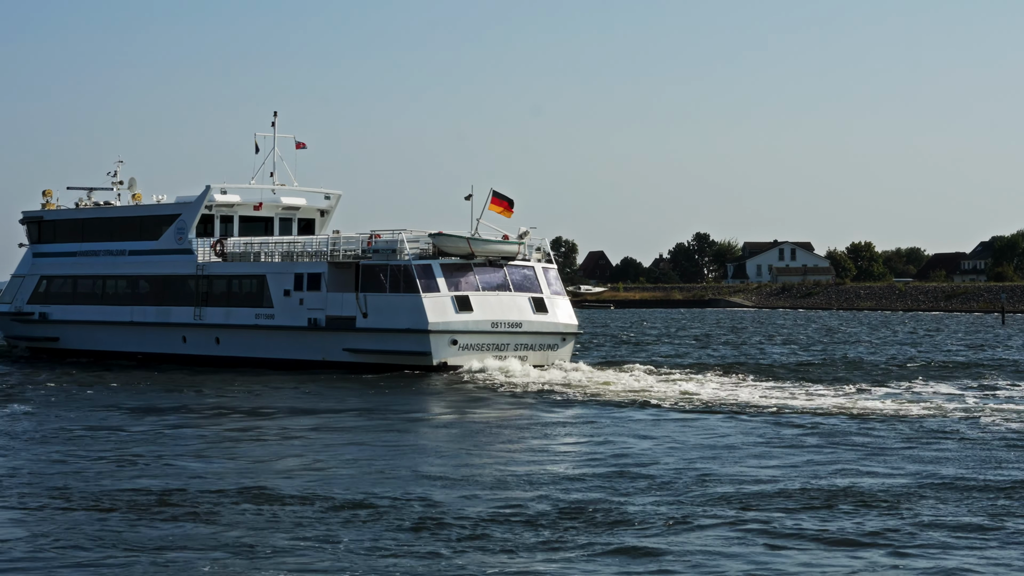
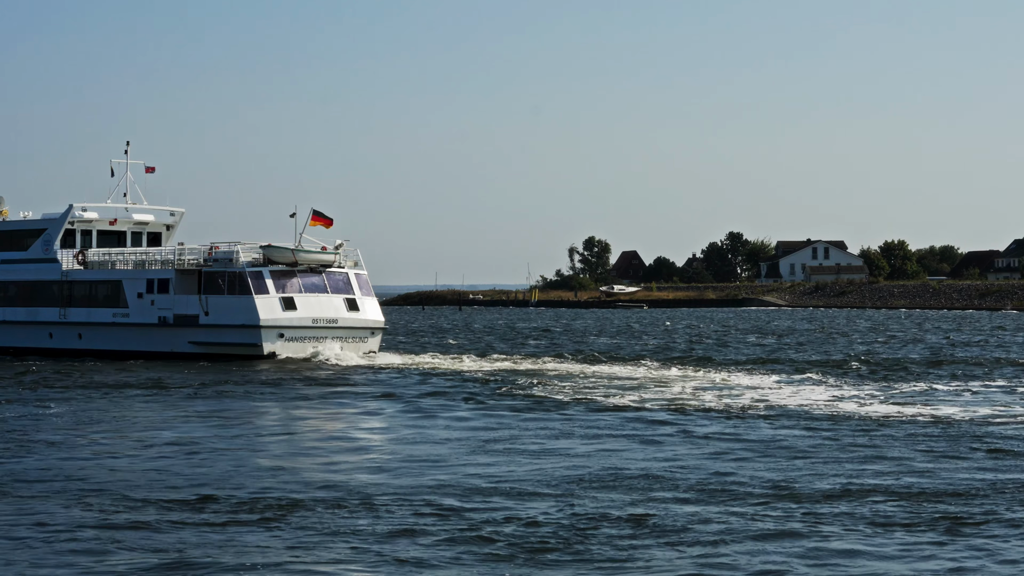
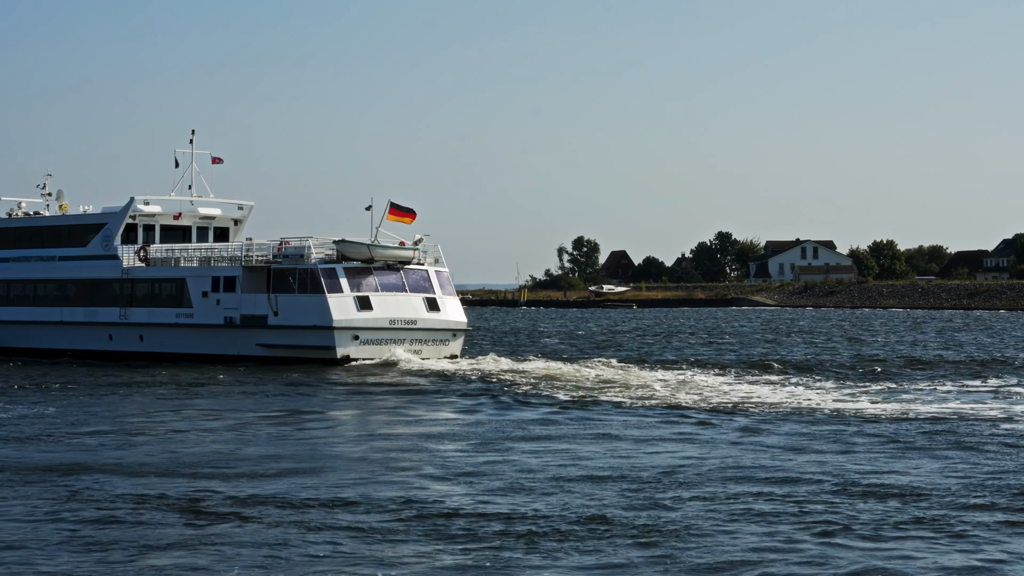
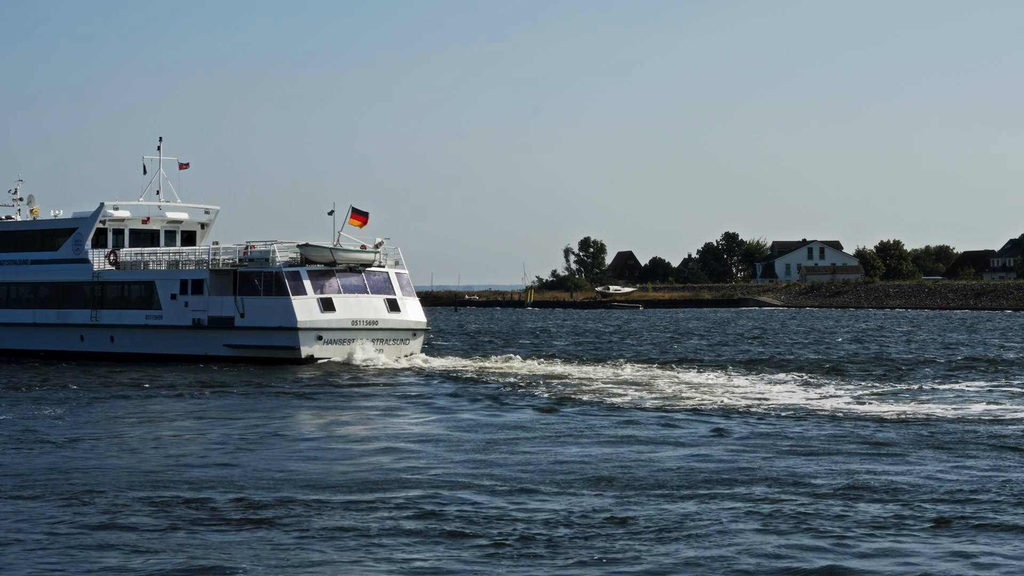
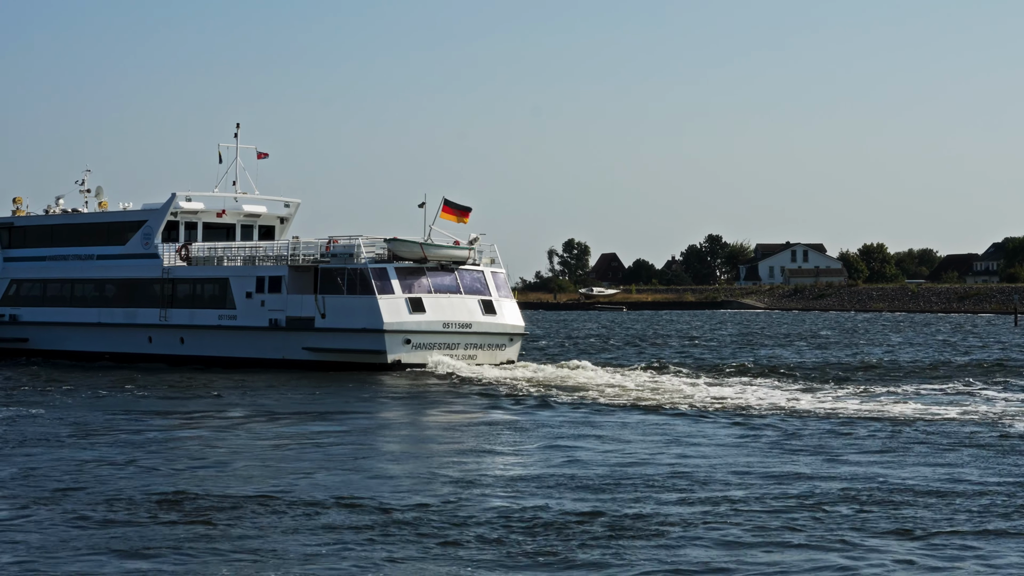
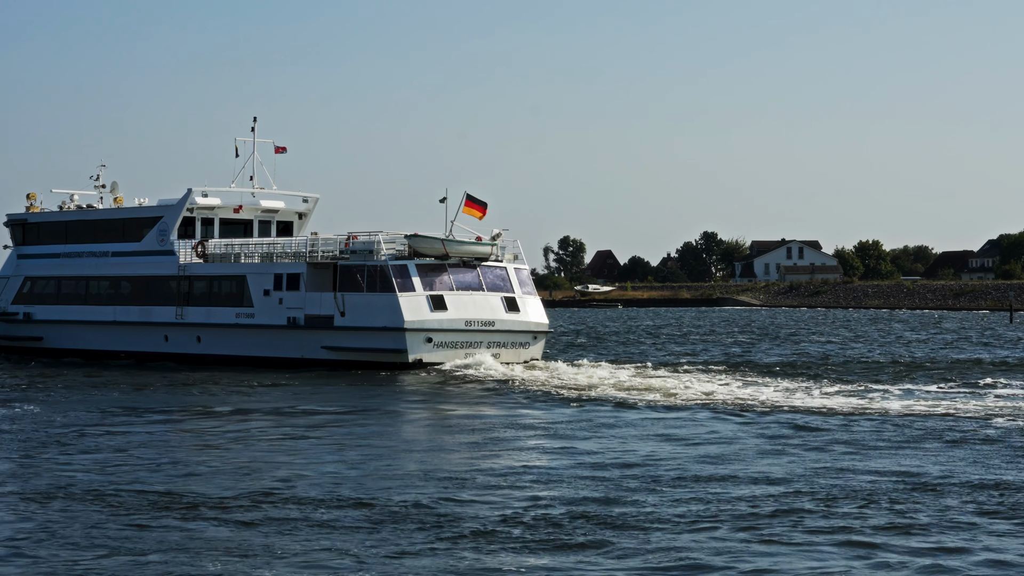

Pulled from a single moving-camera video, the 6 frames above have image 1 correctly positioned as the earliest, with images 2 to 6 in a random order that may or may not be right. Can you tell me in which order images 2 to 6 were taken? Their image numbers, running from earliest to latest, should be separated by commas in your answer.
6, 5, 3, 4, 2
